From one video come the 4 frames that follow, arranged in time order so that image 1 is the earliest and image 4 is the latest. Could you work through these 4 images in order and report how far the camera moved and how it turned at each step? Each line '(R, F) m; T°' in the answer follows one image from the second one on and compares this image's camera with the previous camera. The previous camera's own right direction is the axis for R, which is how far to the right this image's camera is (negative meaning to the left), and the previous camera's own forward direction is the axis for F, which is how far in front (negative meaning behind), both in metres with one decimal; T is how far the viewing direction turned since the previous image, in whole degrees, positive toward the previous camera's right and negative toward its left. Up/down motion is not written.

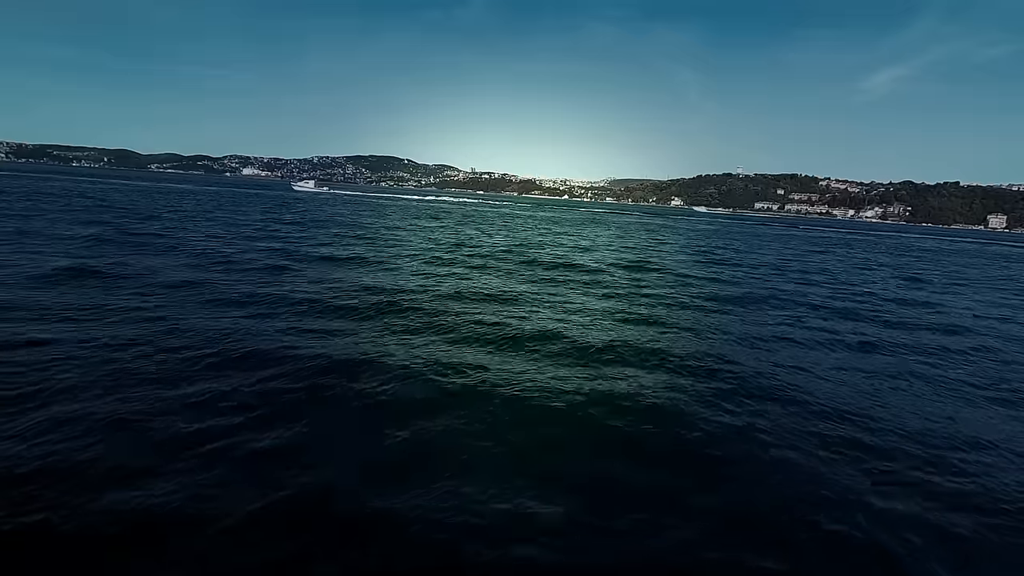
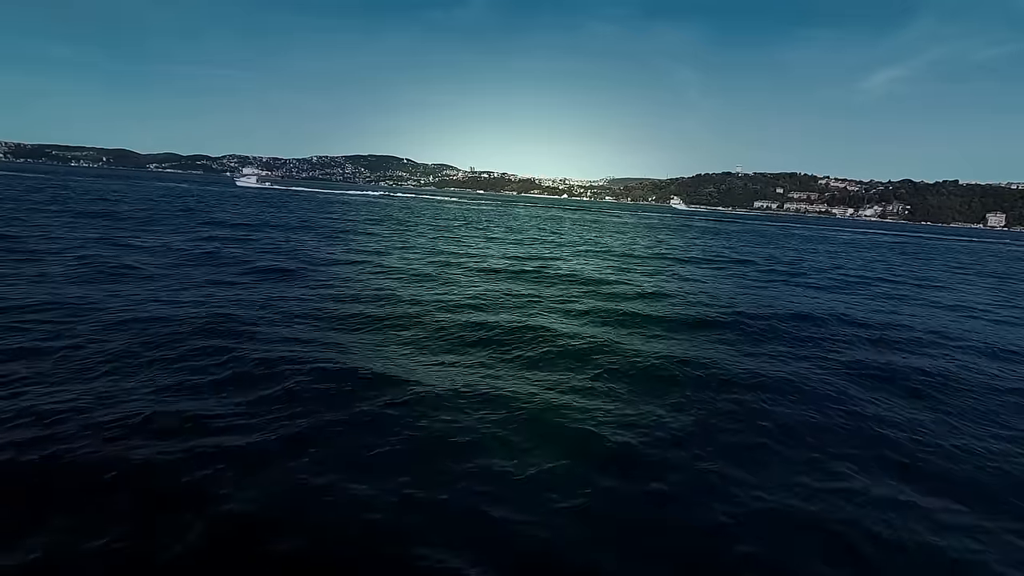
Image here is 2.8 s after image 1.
(-2.8, -0.5) m; 0°
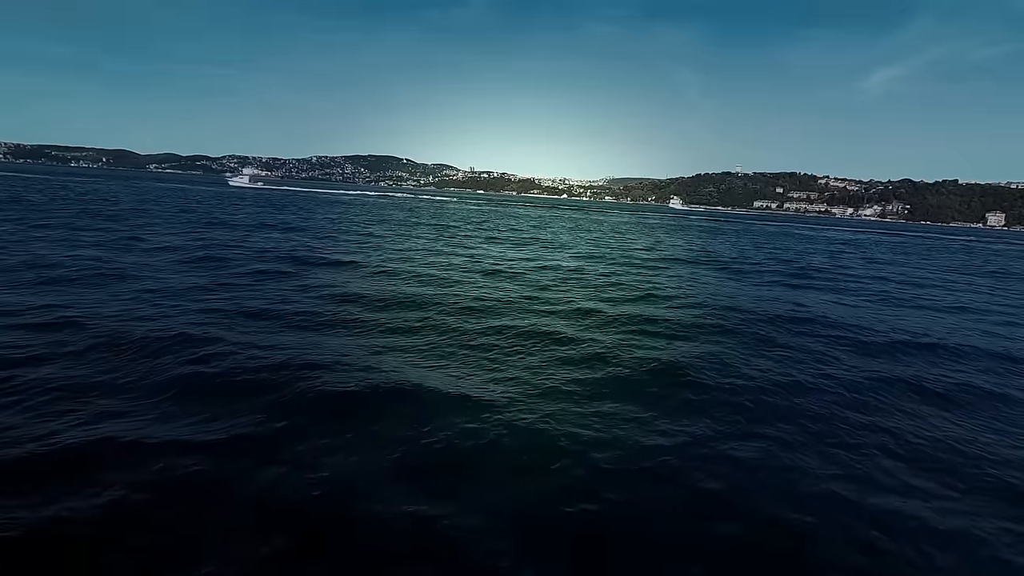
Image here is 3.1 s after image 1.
(+0.7, 0.0) m; 0°
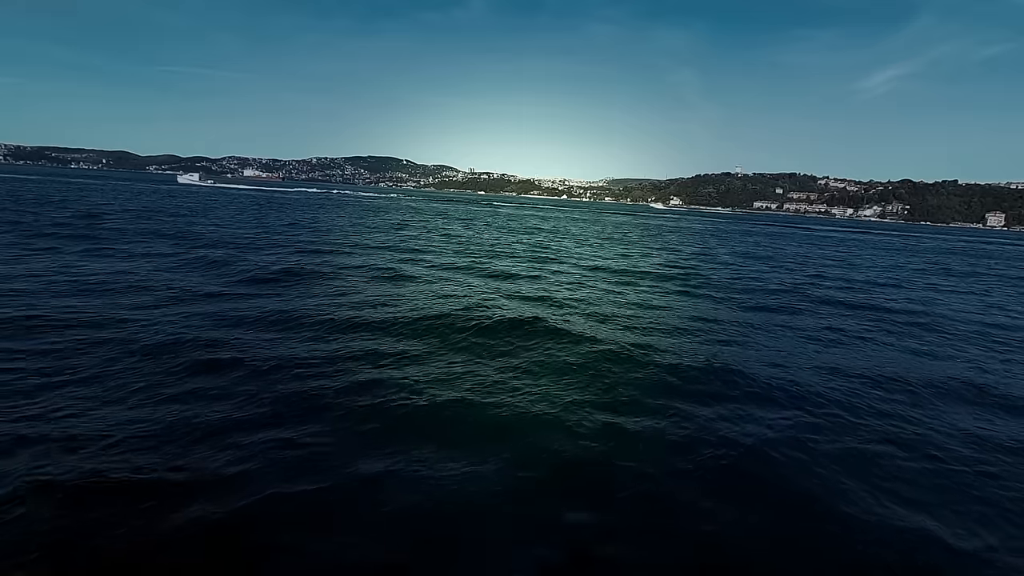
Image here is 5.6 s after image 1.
(-0.1, -0.5) m; 0°
